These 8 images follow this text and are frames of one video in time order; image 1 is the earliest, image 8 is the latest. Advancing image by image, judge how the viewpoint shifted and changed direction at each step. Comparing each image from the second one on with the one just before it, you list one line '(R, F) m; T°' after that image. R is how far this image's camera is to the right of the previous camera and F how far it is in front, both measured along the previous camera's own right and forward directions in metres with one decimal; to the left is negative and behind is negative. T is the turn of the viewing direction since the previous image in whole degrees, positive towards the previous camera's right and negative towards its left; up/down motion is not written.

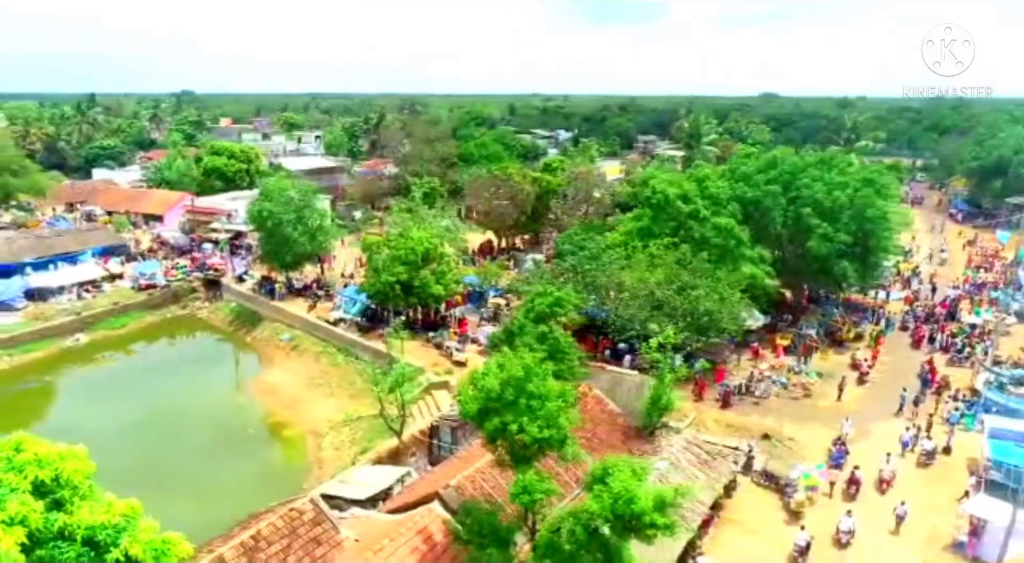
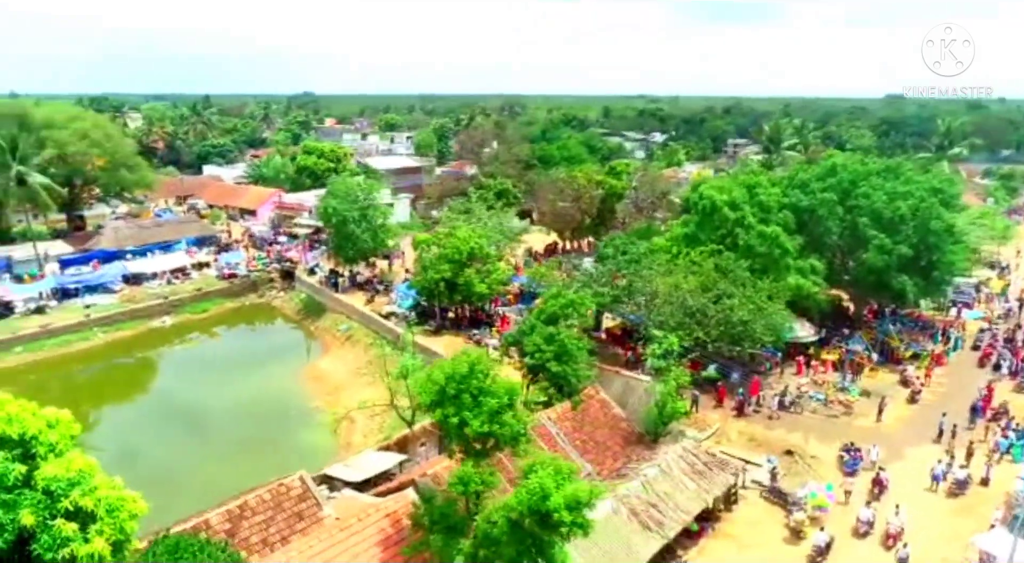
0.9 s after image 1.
(+2.4, -0.3) m; -8°
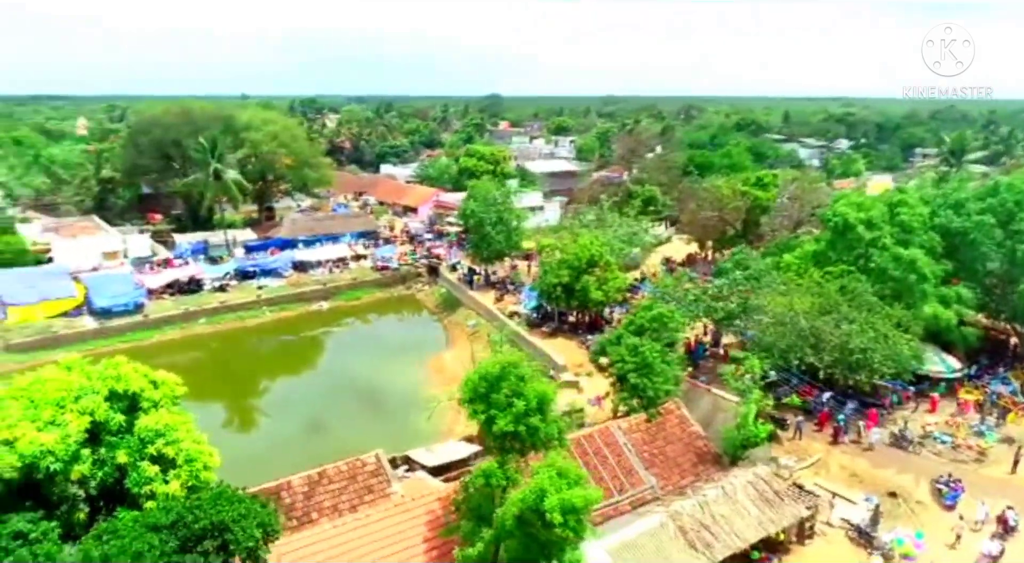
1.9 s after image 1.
(+2.3, -0.5) m; -14°
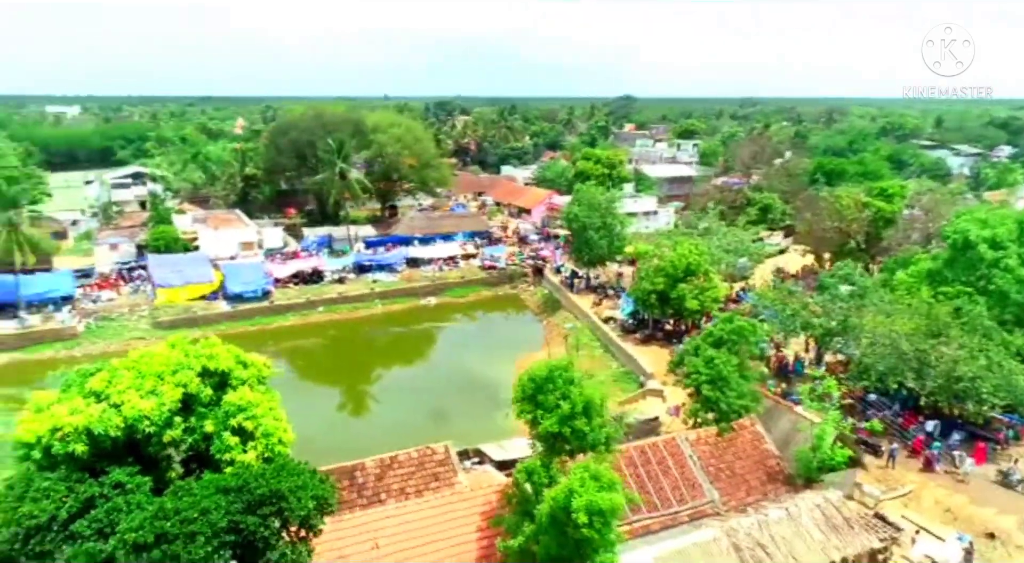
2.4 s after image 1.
(+1.3, -0.4) m; -10°
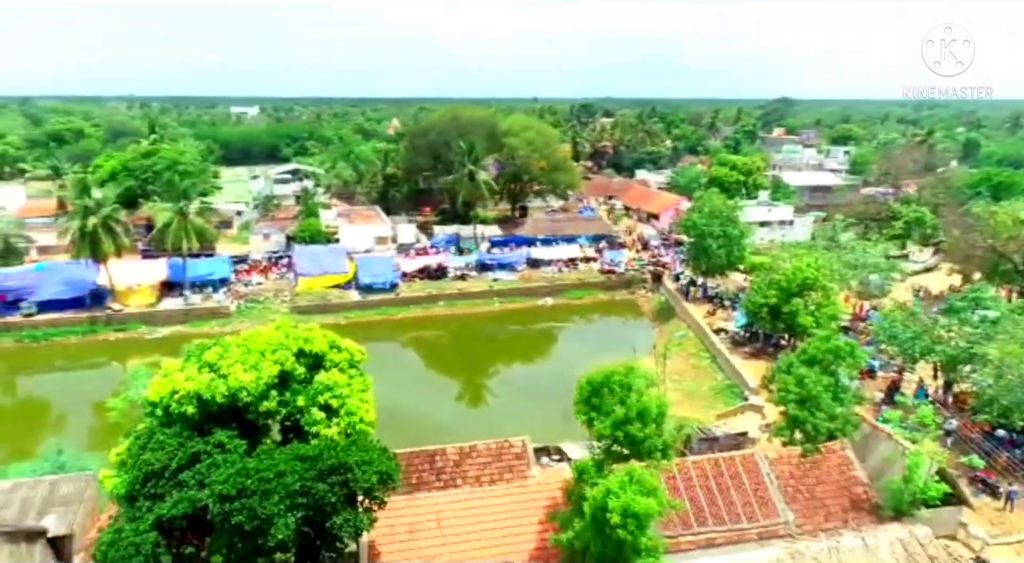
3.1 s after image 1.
(+1.4, -0.5) m; -11°
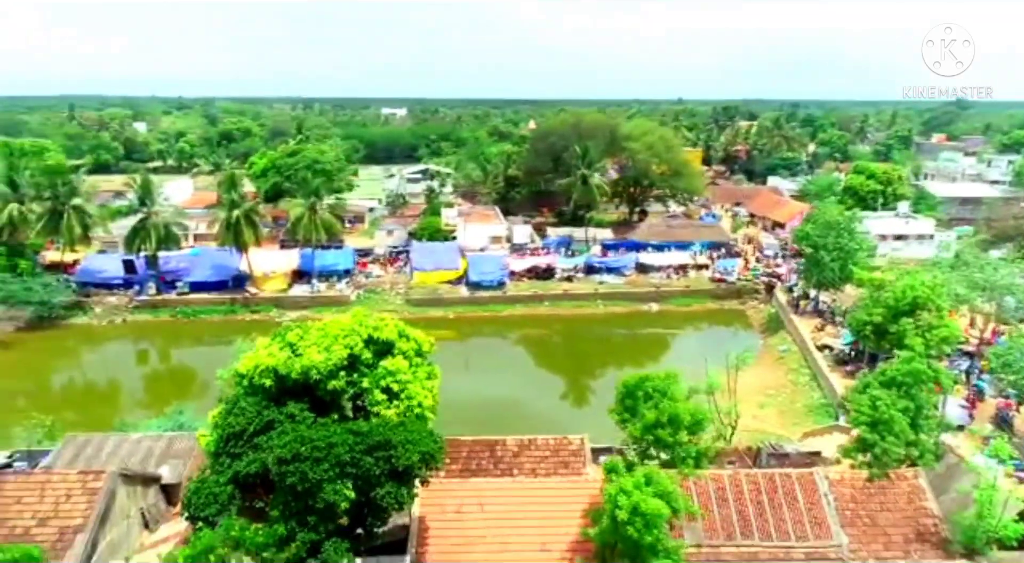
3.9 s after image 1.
(+1.8, -0.6) m; -11°
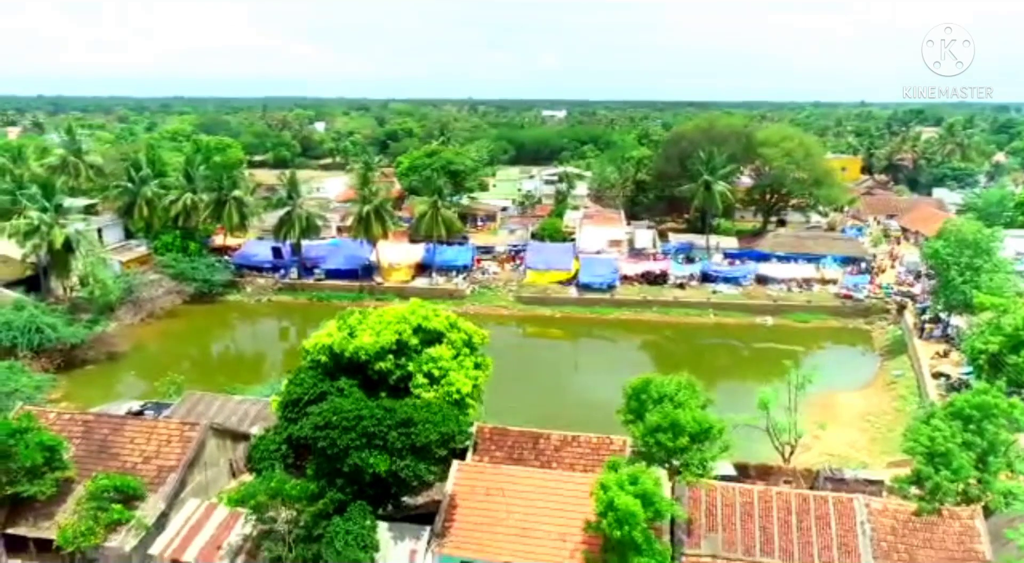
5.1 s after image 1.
(+2.8, -0.6) m; -13°
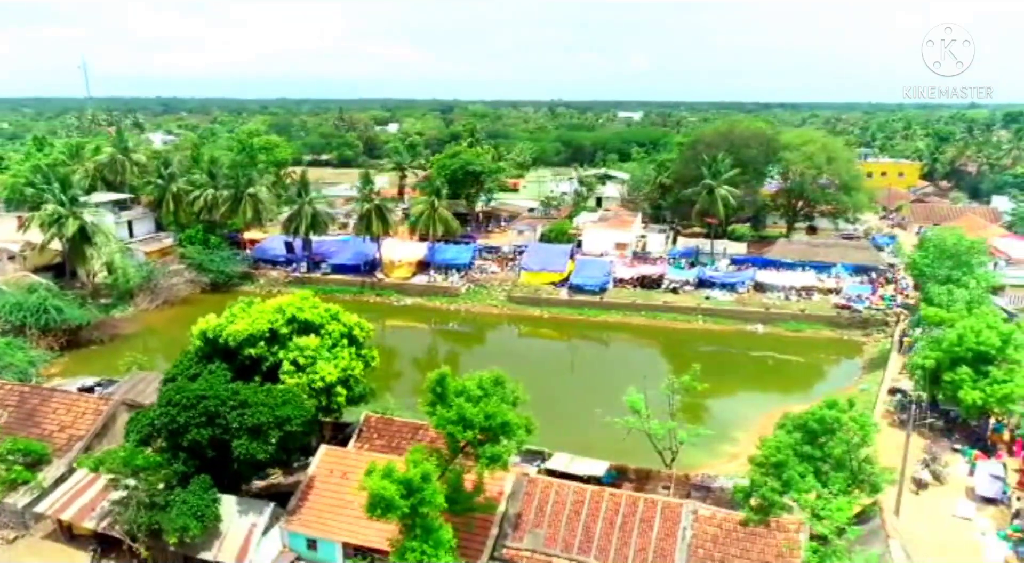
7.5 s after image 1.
(+5.6, -0.3) m; -7°
